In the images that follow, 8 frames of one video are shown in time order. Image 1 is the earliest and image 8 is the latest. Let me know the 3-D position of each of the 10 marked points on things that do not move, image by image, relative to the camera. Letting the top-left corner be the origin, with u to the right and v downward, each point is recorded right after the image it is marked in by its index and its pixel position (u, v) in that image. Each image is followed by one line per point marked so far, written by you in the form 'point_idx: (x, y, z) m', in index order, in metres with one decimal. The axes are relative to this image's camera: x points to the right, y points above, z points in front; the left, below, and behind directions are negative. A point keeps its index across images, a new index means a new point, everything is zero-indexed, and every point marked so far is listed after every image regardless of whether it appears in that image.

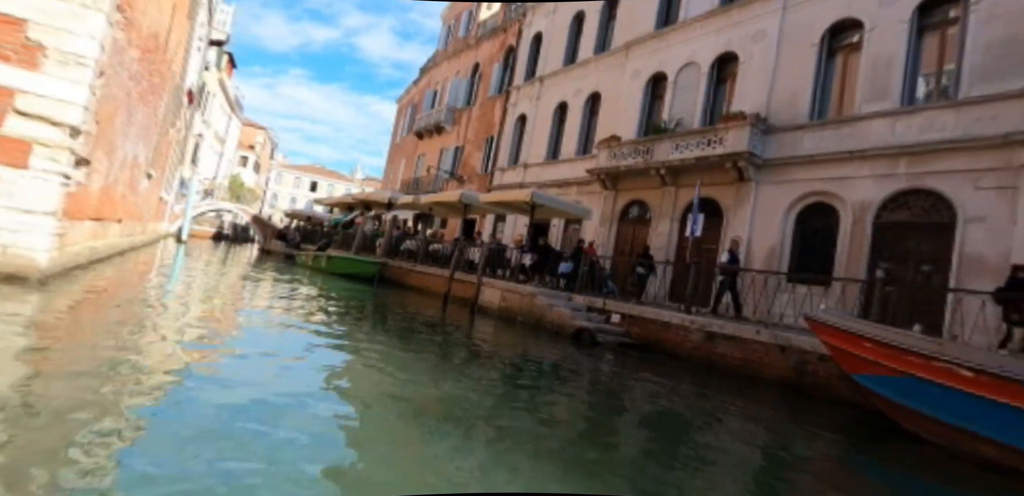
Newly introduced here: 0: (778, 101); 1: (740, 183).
0: (+6.9, +3.8, +12.7) m
1: (+6.0, +1.7, +12.9) m
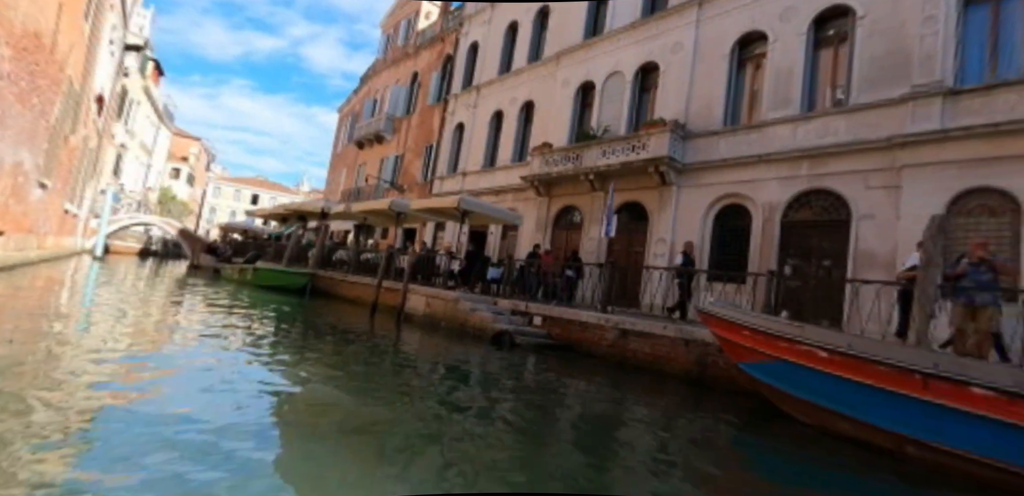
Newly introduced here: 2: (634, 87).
0: (+5.0, +3.8, +13.2) m
1: (+4.1, +1.7, +13.4) m
2: (+3.7, +4.9, +14.8) m
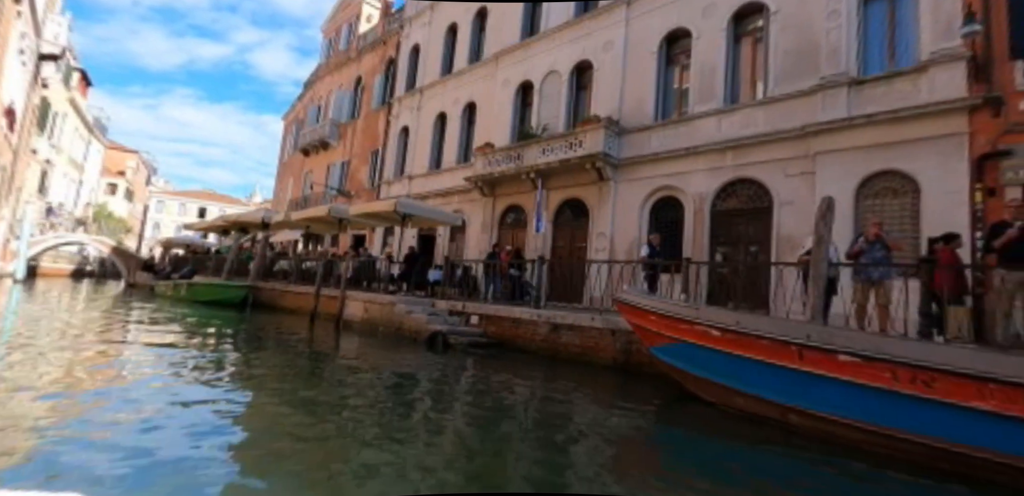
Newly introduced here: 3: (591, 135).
0: (+3.2, +4.0, +13.6) m
1: (+2.5, +1.8, +13.6) m
2: (+1.8, +5.0, +15.0) m
3: (+2.2, +3.1, +13.4) m
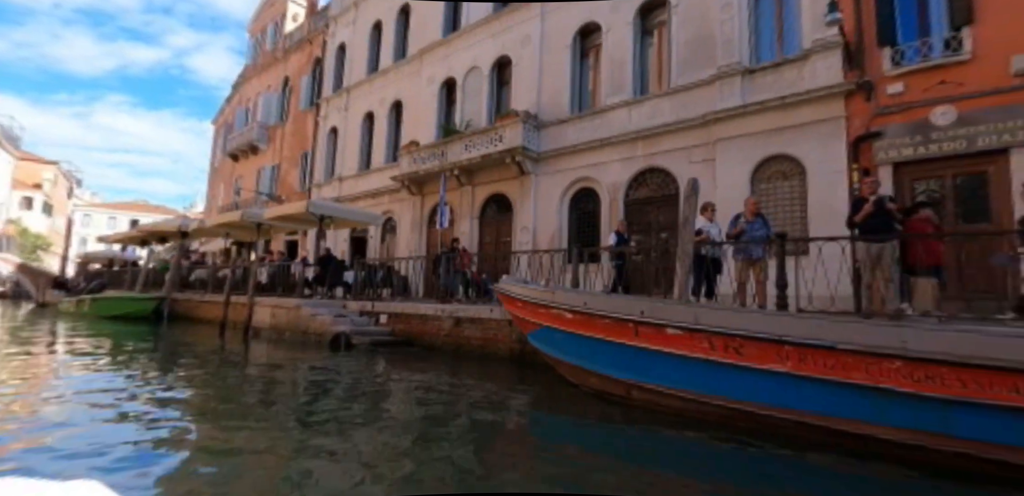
0: (+0.9, +4.2, +13.7) m
1: (+0.3, +2.0, +13.7) m
2: (-0.6, +5.1, +15.0) m
3: (-0.1, +3.3, +13.4) m
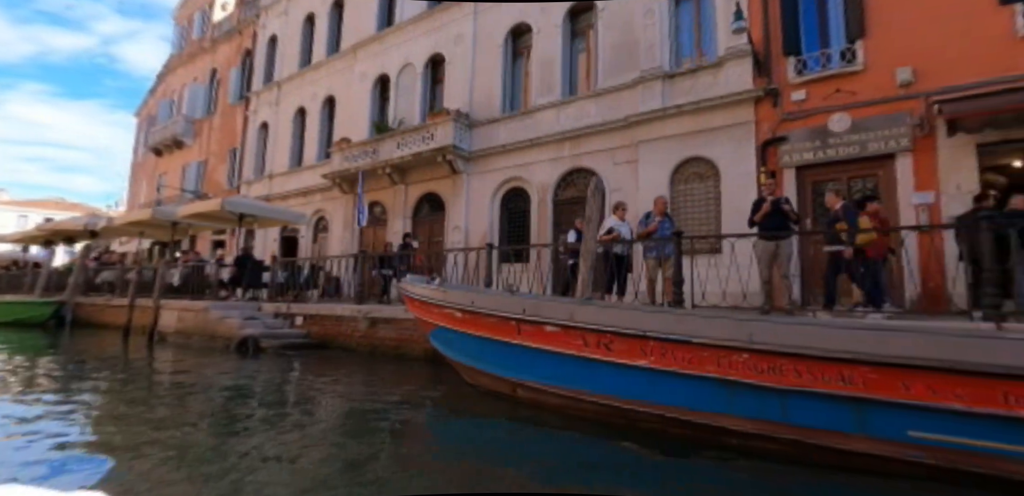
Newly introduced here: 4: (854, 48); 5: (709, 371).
0: (-0.9, +4.2, +13.6) m
1: (-1.6, +2.0, +13.6) m
2: (-2.6, +5.1, +14.8) m
3: (-1.9, +3.3, +13.3) m
4: (+6.2, +3.6, +8.9) m
5: (+1.3, -0.8, +3.4) m
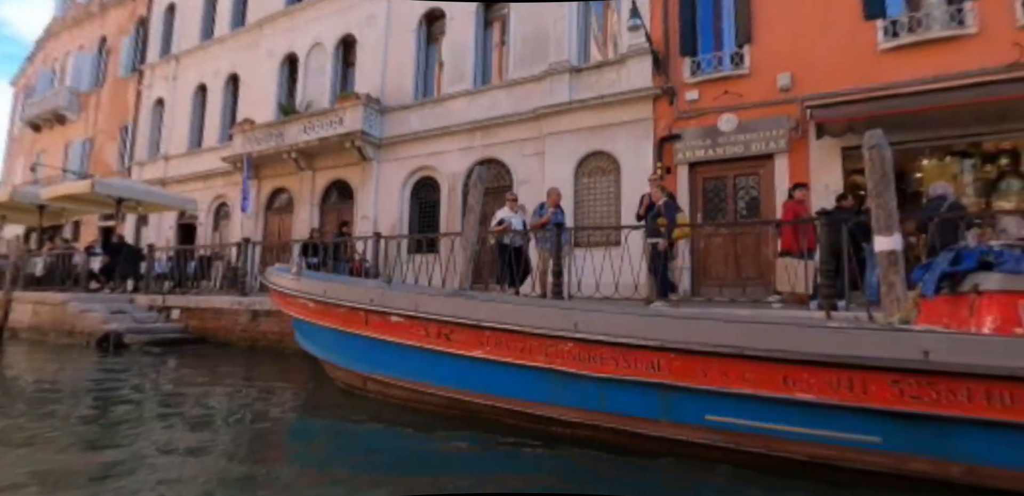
0: (-3.3, +4.5, +13.2) m
1: (-4.0, +2.3, +13.1) m
2: (-5.1, +5.4, +14.1) m
3: (-4.2, +3.5, +12.7) m
4: (+4.4, +3.8, +9.4) m
5: (+0.2, -0.8, +3.3) m
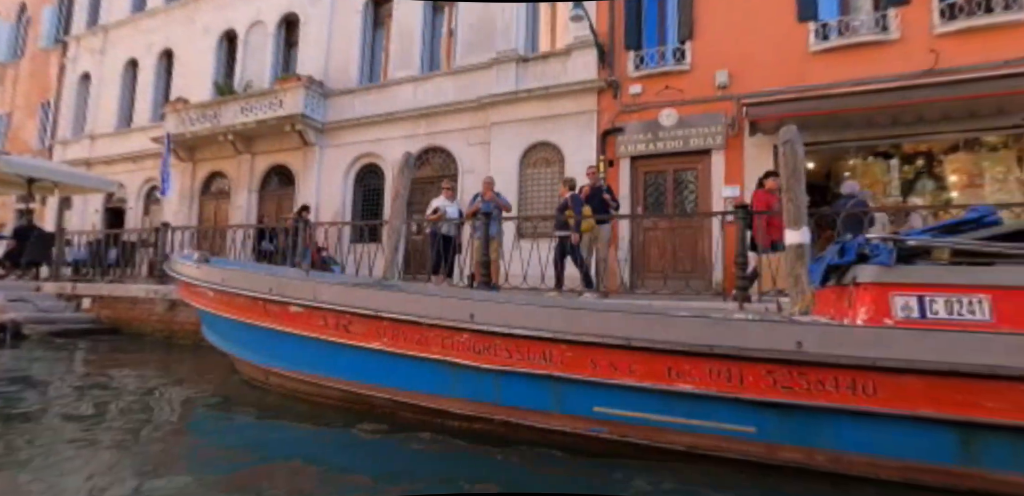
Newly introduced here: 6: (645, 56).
0: (-4.6, +4.7, +12.7) m
1: (-5.3, +2.6, +12.6) m
2: (-6.5, +5.8, +13.5) m
3: (-5.5, +3.8, +12.2) m
4: (+3.3, +3.9, +9.5) m
5: (-0.5, -0.7, +3.2) m
6: (+2.6, +3.8, +9.7) m
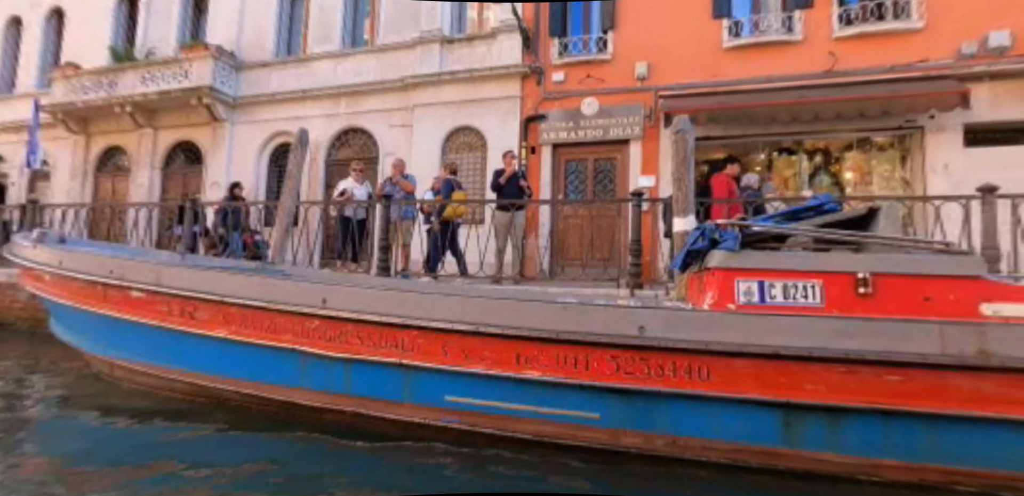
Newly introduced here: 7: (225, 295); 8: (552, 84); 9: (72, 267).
0: (-6.4, +5.1, +11.8) m
1: (-7.1, +3.0, +11.7) m
2: (-8.3, +6.2, +12.4) m
3: (-7.3, +4.2, +11.3) m
4: (+1.8, +4.1, +9.5) m
5: (-1.4, -0.6, +3.0) m
6: (+1.1, +4.1, +9.7) m
7: (-1.8, -0.3, +3.1) m
8: (+0.8, +3.3, +9.7) m
9: (-3.3, -0.1, +3.7) m
